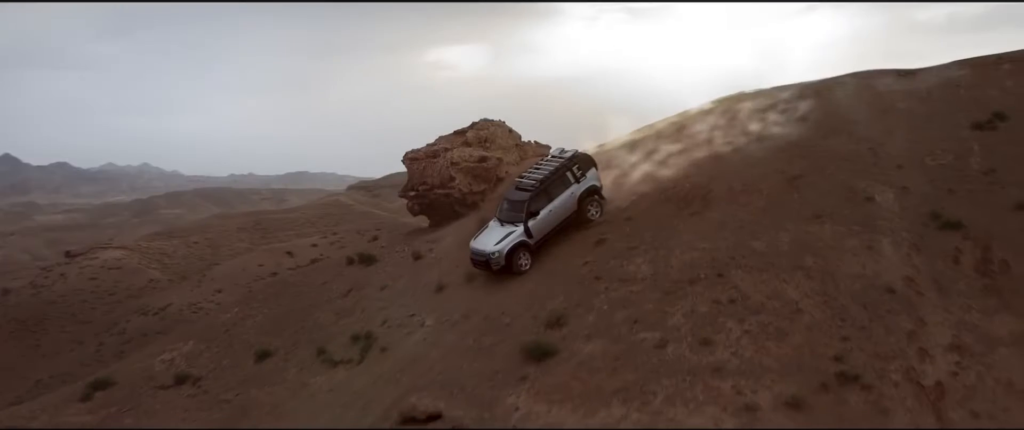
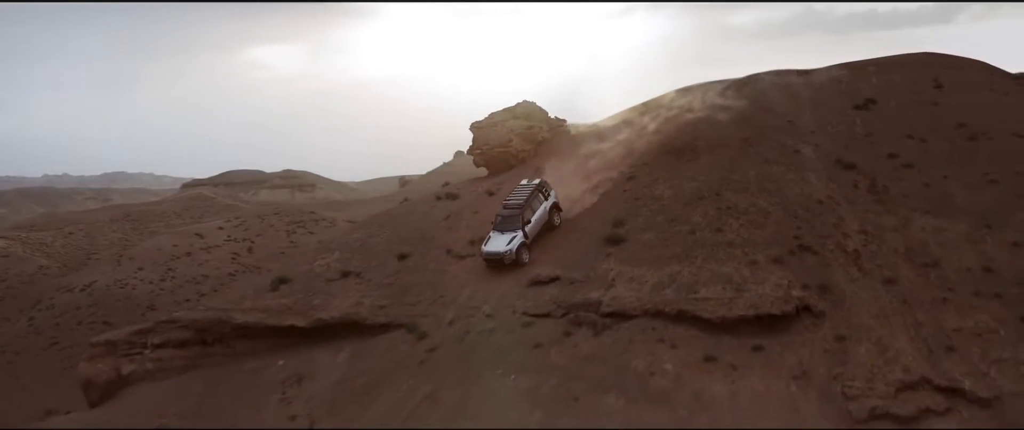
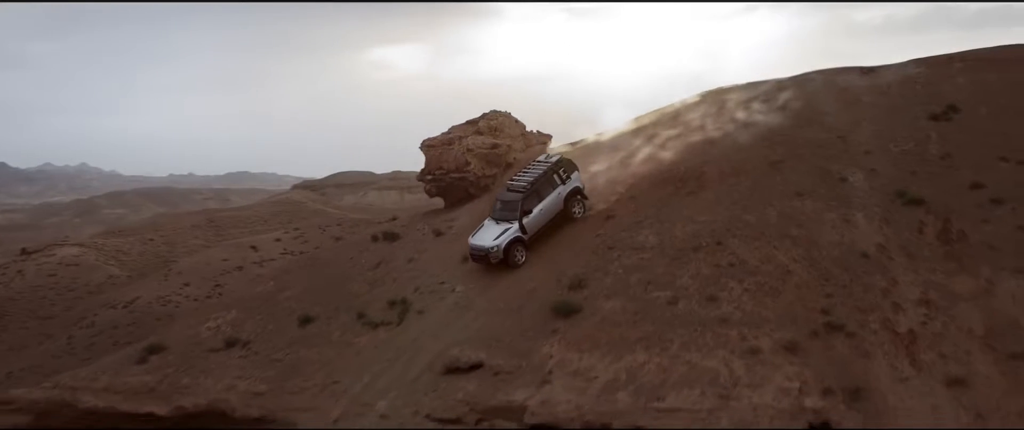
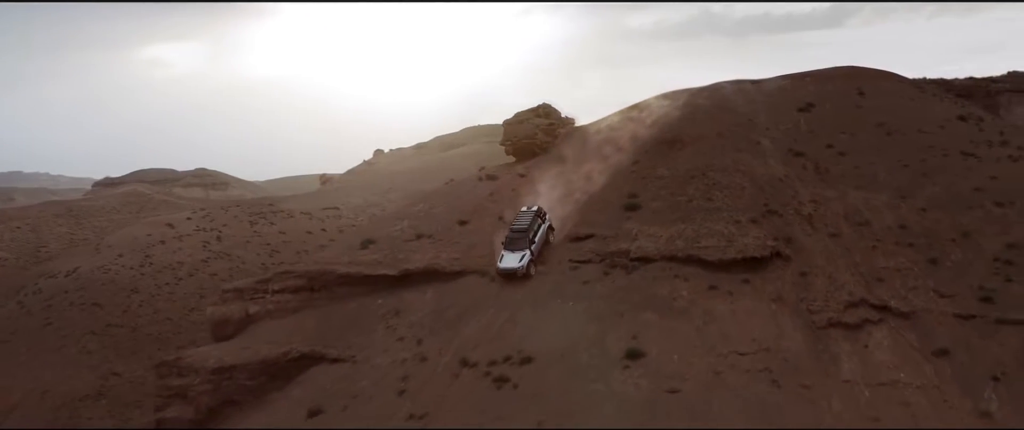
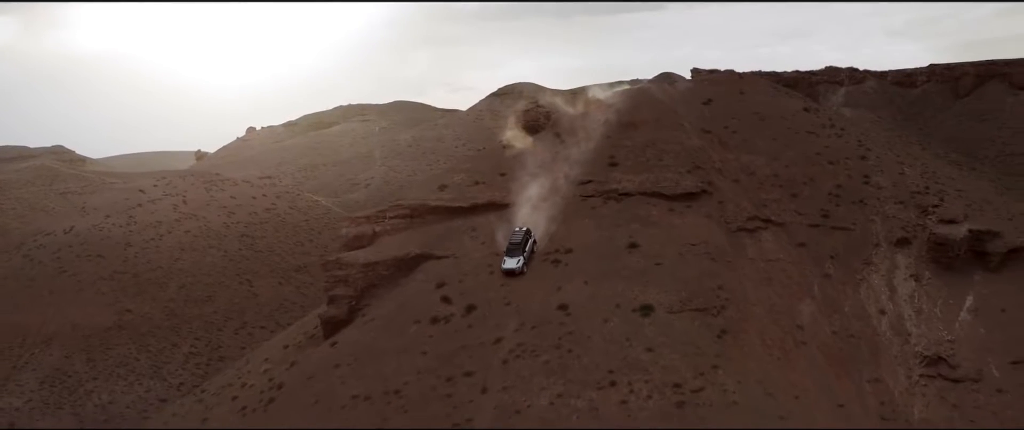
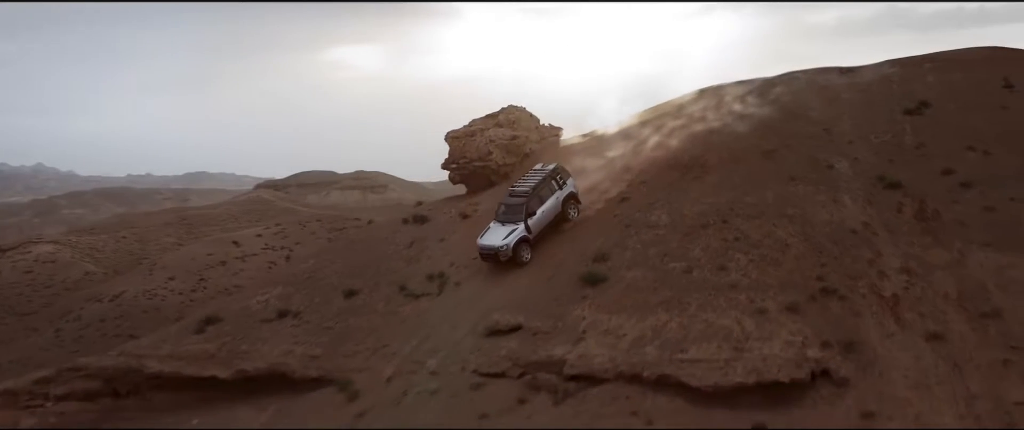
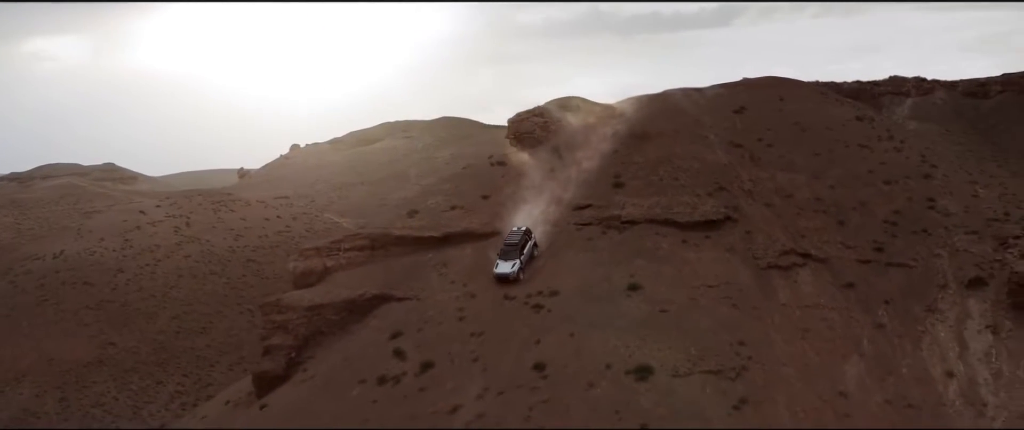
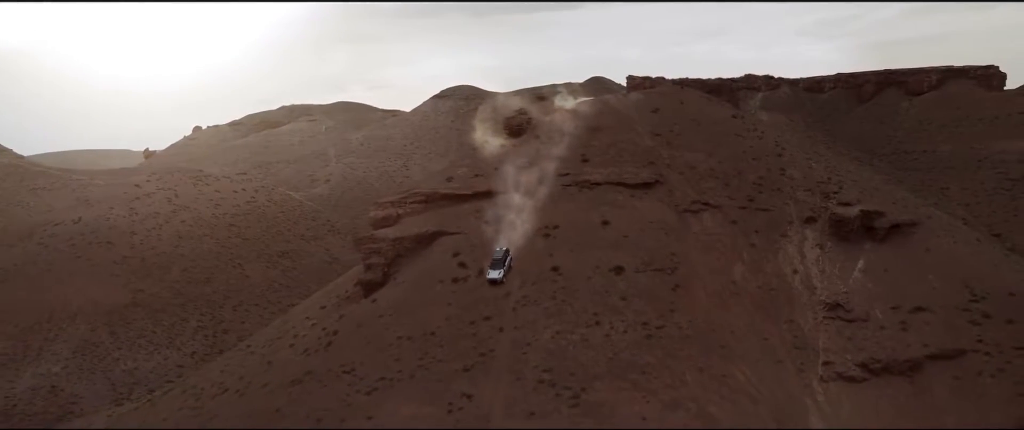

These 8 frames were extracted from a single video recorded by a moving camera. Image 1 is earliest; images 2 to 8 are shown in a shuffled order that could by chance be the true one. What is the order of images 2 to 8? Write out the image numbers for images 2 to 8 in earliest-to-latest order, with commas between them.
3, 6, 2, 4, 7, 5, 8
